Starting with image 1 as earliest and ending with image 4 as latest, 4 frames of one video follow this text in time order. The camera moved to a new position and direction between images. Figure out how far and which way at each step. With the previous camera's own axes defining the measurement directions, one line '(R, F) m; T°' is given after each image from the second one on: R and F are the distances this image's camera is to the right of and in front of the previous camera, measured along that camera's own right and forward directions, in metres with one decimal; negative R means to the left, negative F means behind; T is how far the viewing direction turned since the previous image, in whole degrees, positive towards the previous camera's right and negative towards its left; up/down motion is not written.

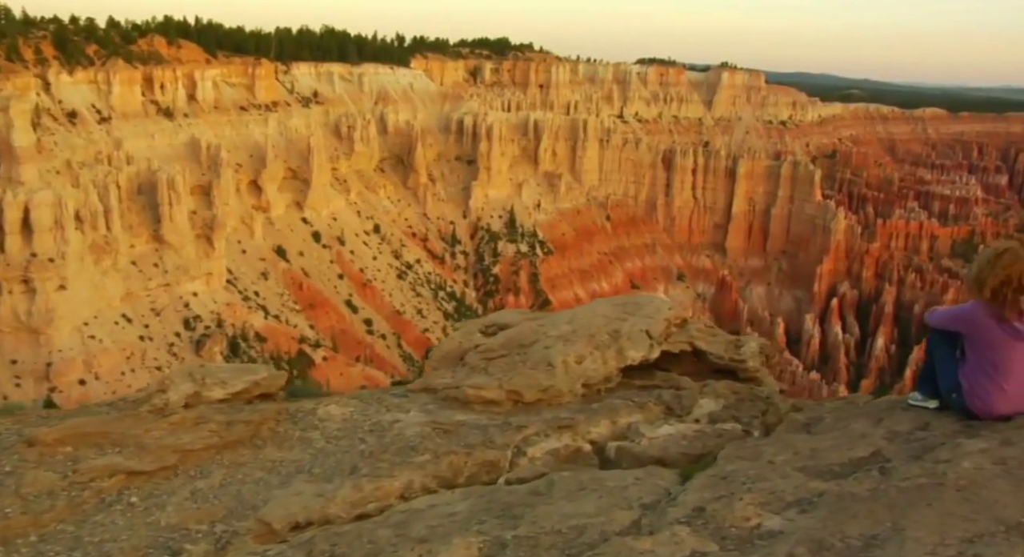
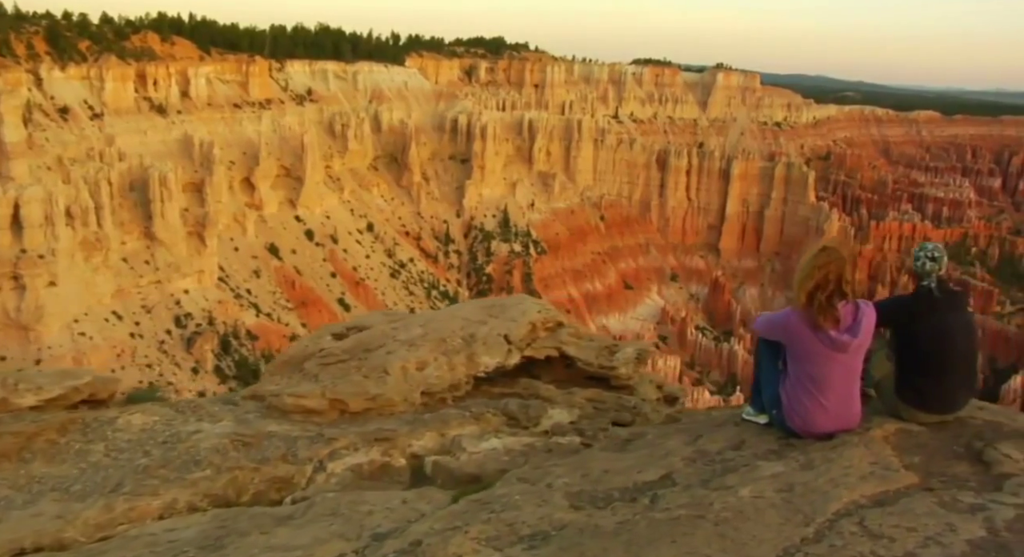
(+1.5, +0.6) m; 0°
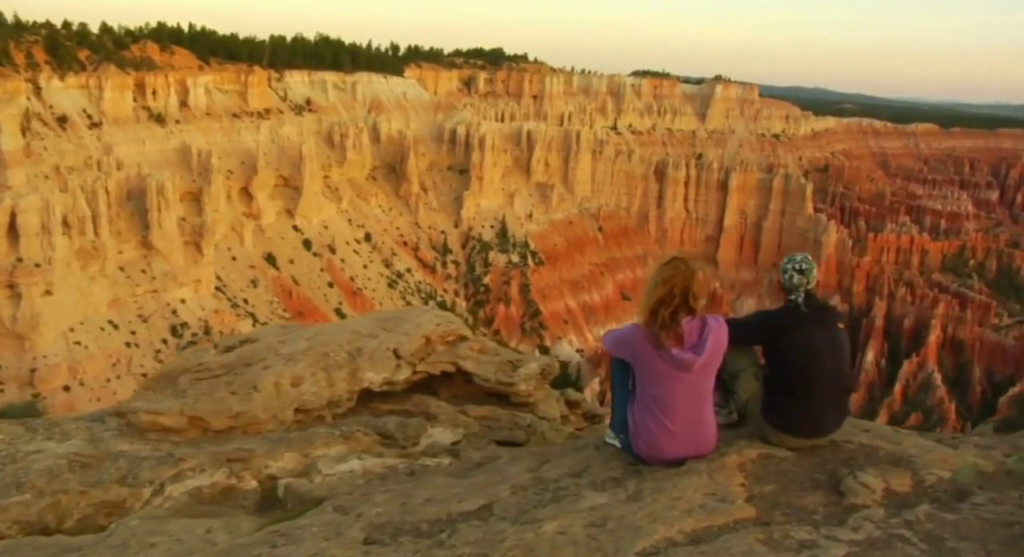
(+1.0, +0.4) m; 0°
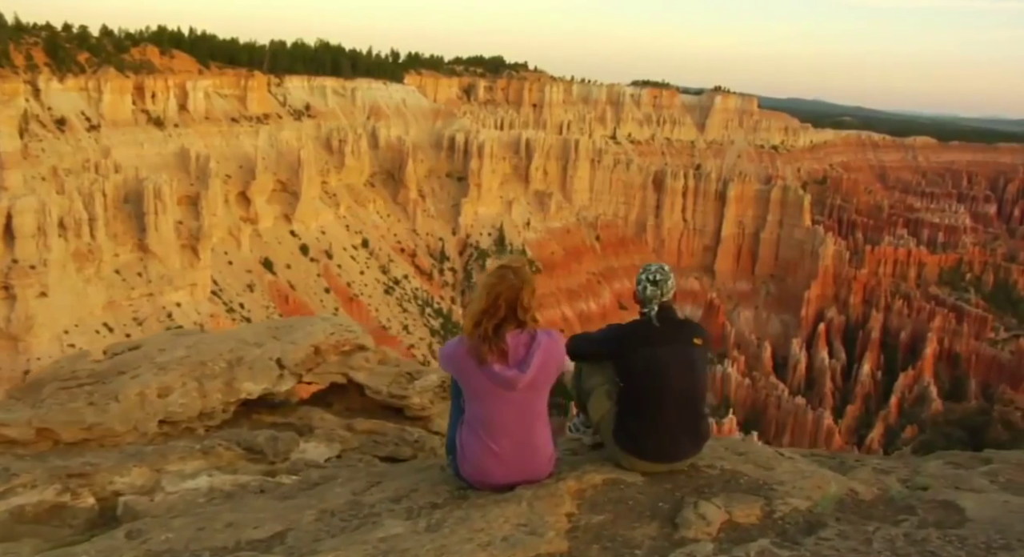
(+1.0, +0.3) m; 0°
